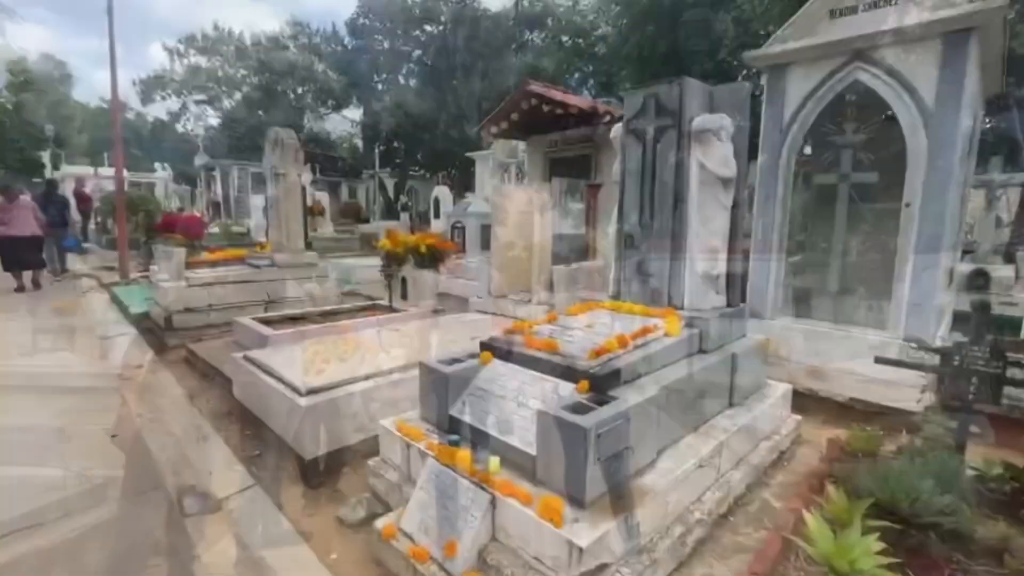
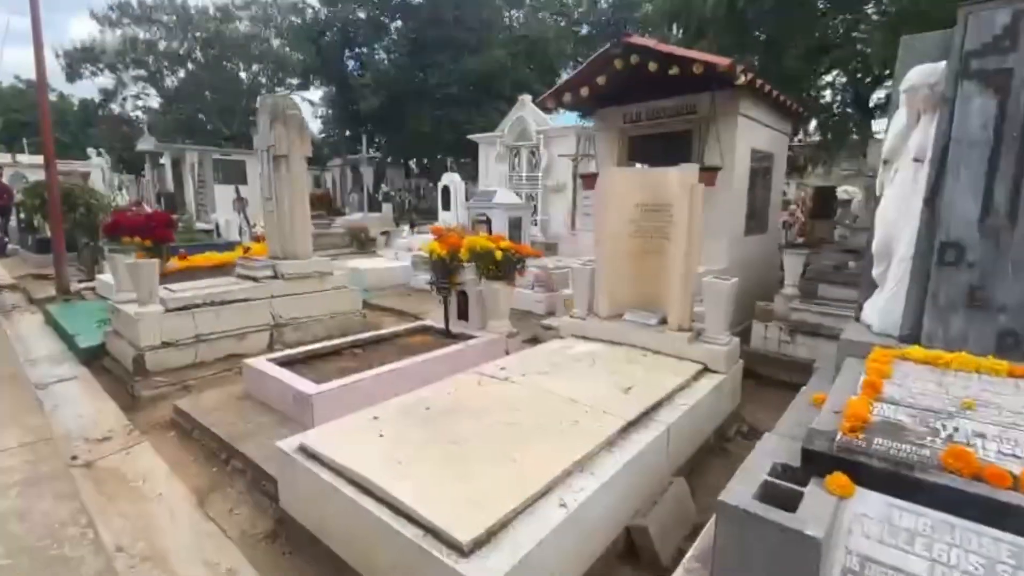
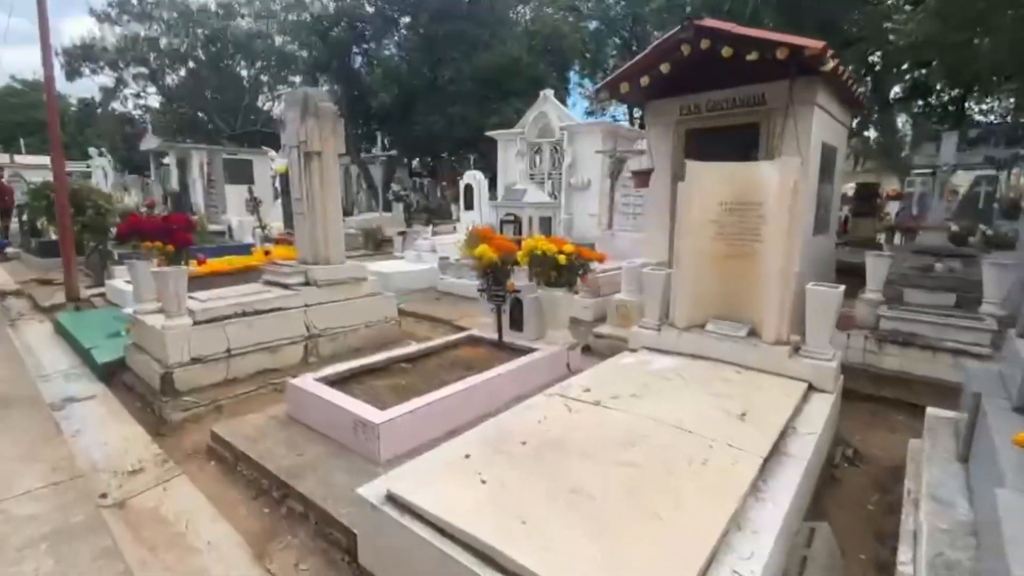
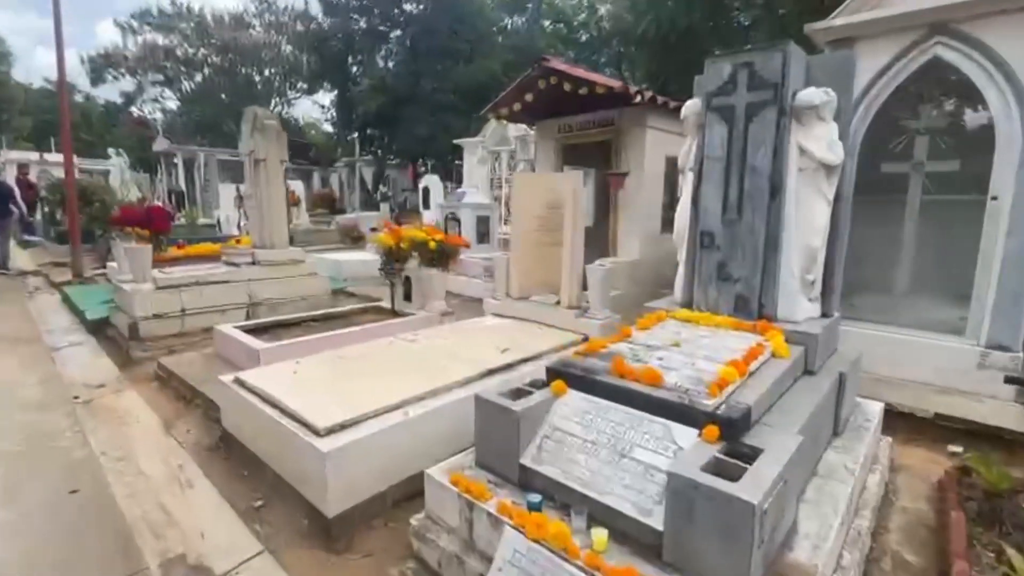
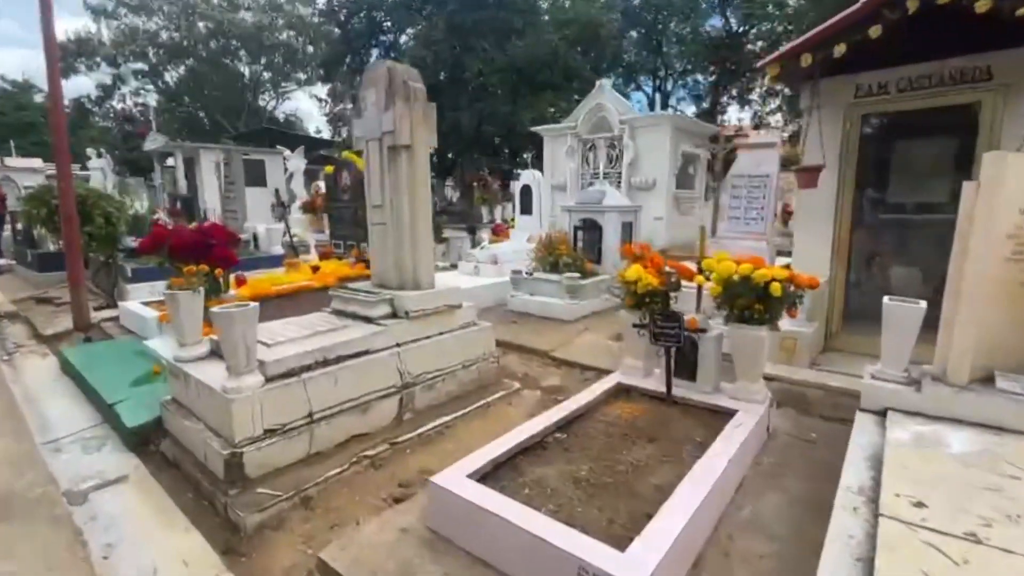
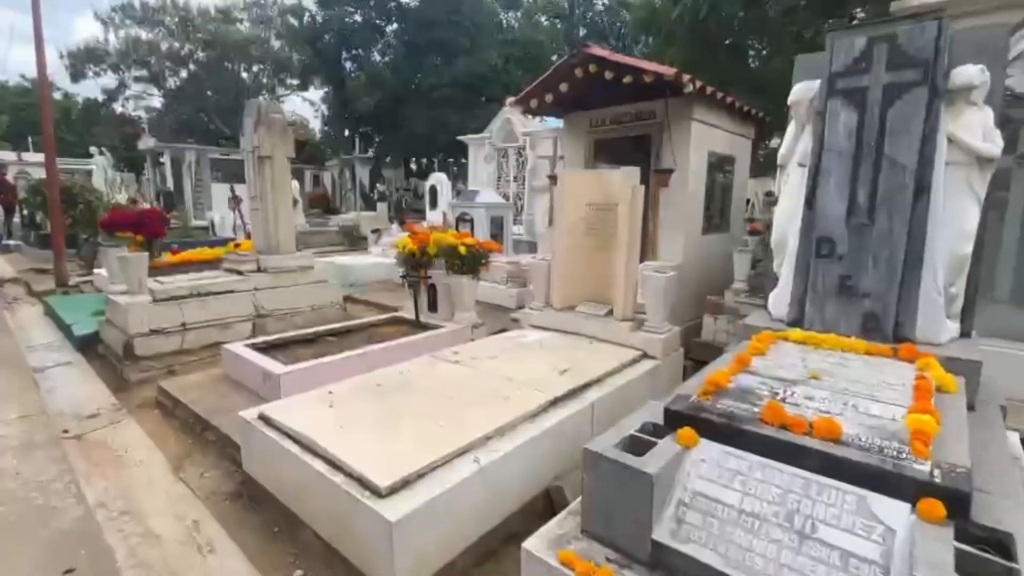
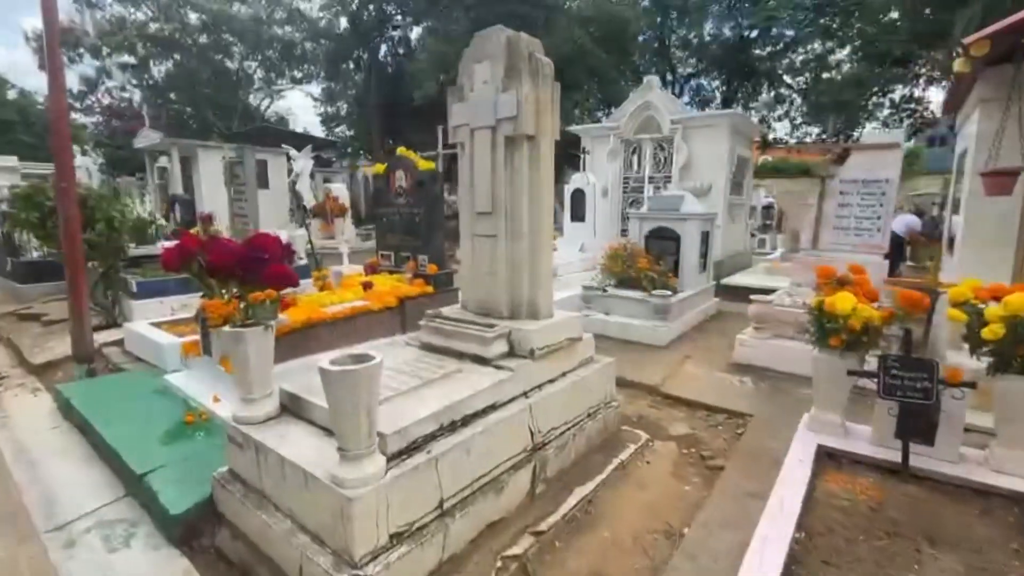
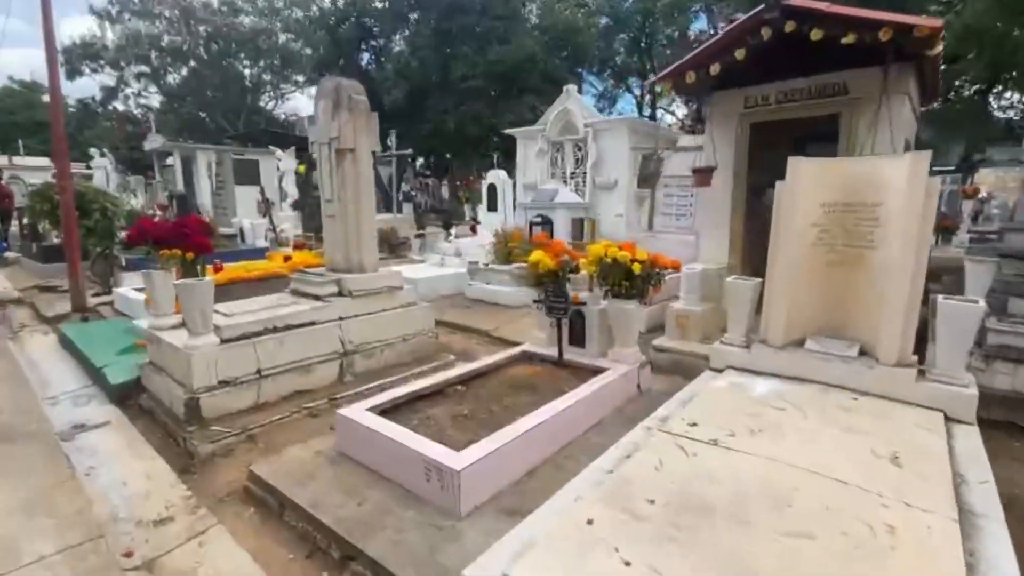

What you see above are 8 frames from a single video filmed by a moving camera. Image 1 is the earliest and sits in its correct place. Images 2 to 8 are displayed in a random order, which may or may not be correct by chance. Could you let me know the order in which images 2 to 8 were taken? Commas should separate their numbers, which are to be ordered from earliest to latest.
4, 6, 2, 3, 8, 5, 7
